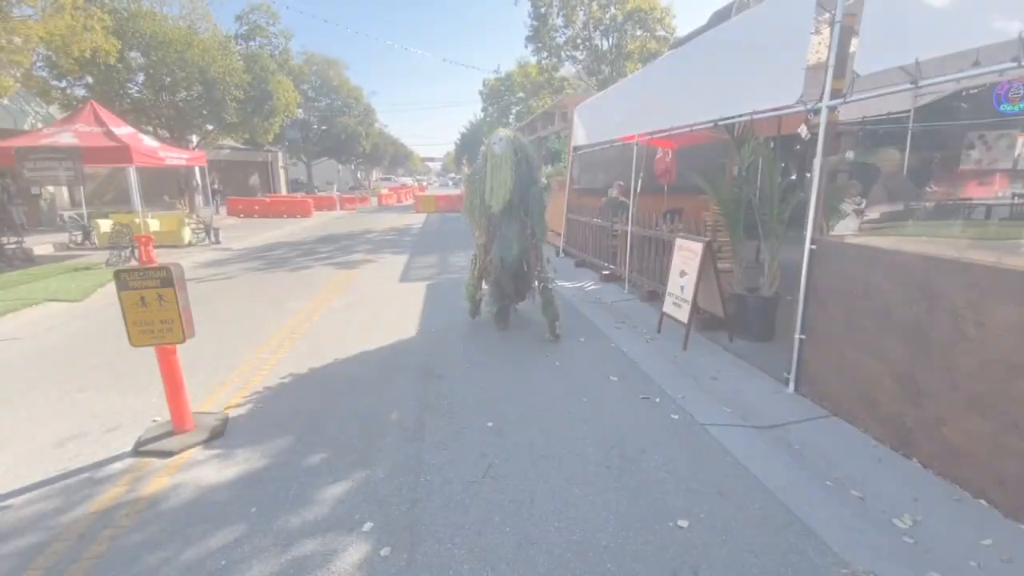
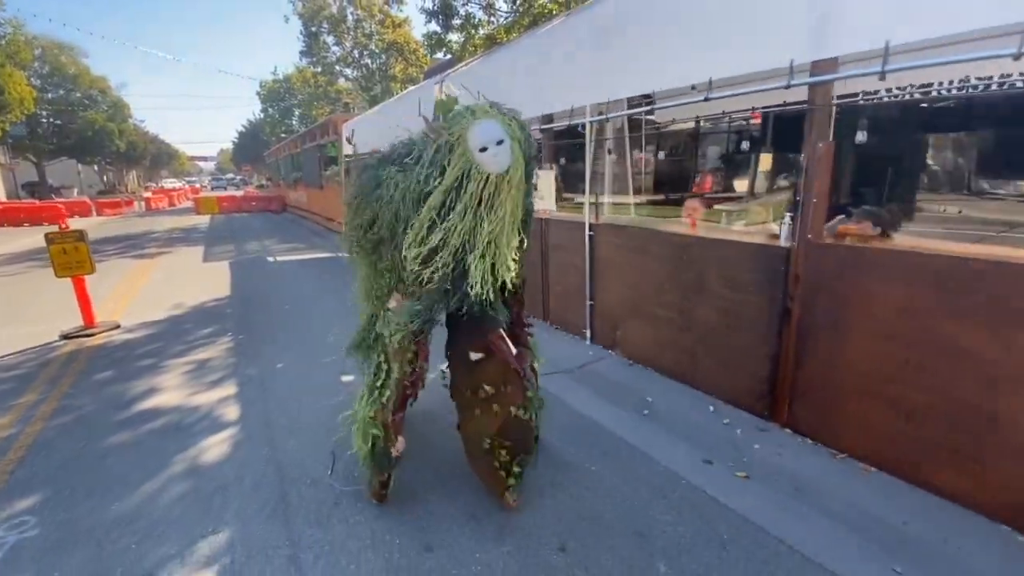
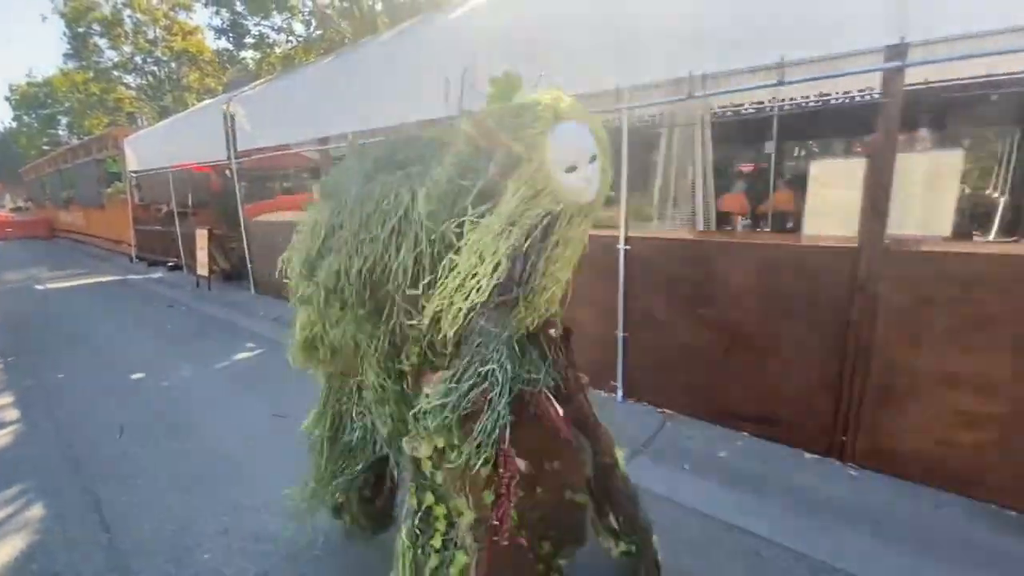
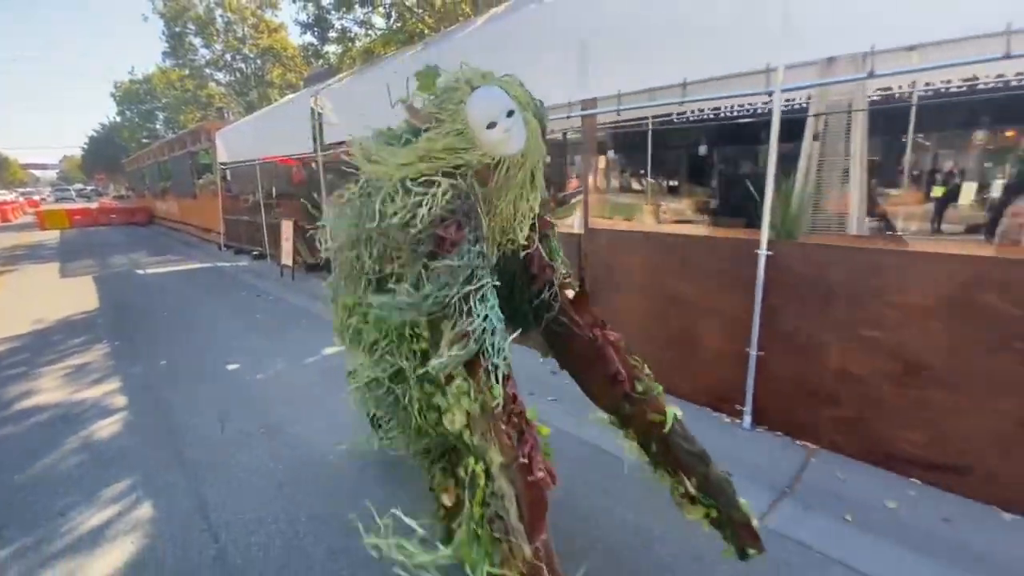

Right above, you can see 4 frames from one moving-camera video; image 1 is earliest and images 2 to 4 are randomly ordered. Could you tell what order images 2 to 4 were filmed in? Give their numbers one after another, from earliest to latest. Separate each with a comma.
2, 4, 3
